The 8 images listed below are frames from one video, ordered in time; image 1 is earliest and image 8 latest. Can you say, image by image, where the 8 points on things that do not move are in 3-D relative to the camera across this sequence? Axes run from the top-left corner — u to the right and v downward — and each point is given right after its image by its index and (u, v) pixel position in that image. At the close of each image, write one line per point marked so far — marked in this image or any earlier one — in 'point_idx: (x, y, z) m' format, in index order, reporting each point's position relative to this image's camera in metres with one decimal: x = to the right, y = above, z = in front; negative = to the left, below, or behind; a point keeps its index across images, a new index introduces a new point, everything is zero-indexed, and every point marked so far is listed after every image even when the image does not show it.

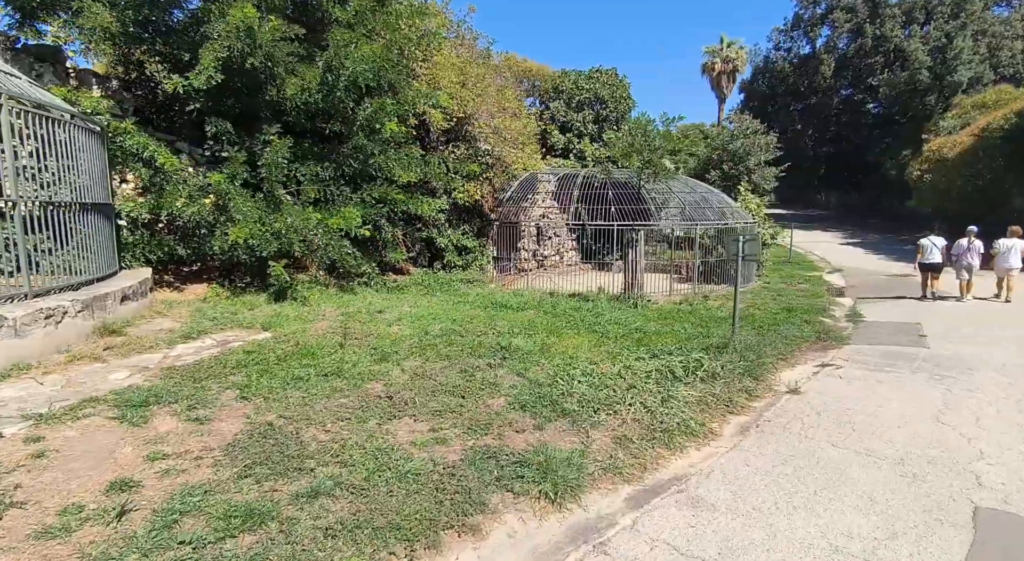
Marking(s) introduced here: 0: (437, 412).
0: (-0.6, -1.0, +4.4) m
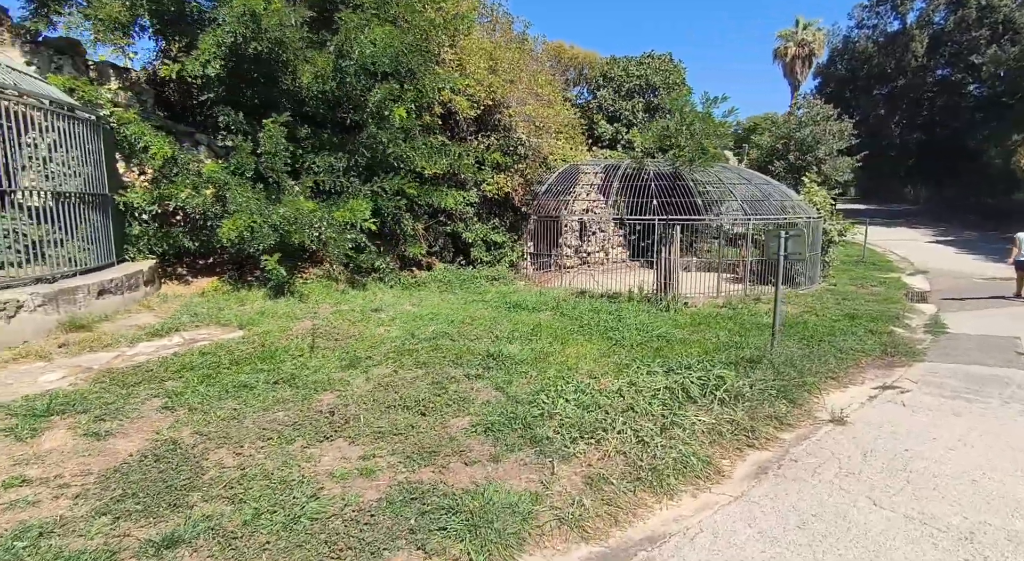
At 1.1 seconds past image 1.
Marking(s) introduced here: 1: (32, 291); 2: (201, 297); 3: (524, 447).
0: (-0.8, -1.0, +3.7) m
1: (-5.0, -0.1, +6.0) m
2: (-4.1, -0.4, +7.4) m
3: (+0.1, -1.0, +3.6) m
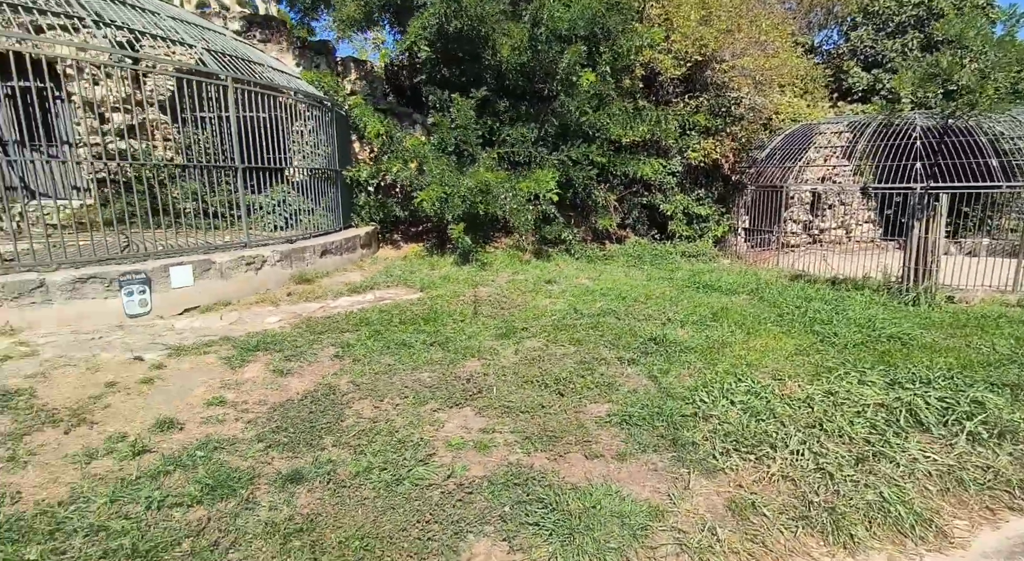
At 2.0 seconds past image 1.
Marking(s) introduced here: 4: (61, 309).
0: (0.0, -0.8, +3.5) m
1: (-3.0, +0.4, +7.2) m
2: (-1.6, +0.1, +8.1) m
3: (+0.8, -0.9, +3.0) m
4: (-4.3, -0.3, +5.6) m
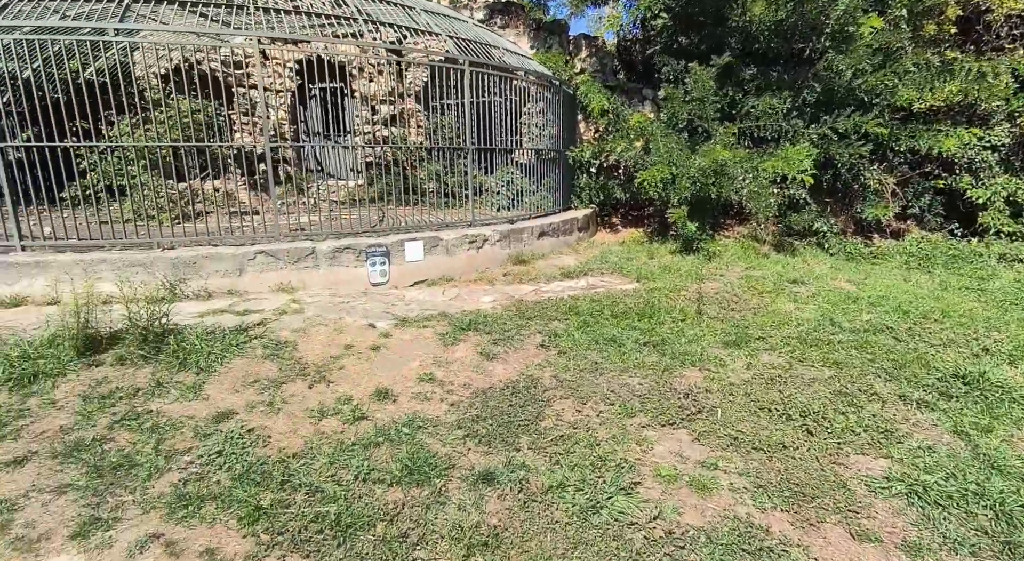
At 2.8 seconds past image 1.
0: (+1.1, -0.8, +2.8) m
1: (-0.2, +0.6, +7.2) m
2: (+1.4, +0.3, +7.6) m
3: (+1.7, -1.0, +2.1) m
4: (-2.1, +0.1, +6.3) m
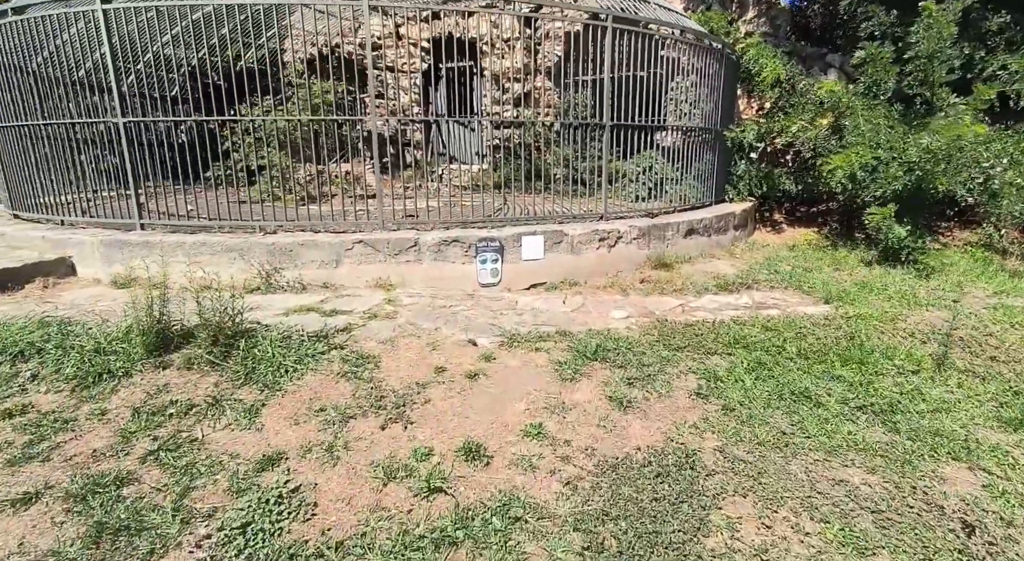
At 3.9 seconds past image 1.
0: (+1.5, -1.0, +1.3) m
1: (+1.2, +0.6, +5.9) m
2: (+2.8, +0.1, +5.9) m
3: (+1.9, -1.2, +0.5) m
4: (-0.8, +0.1, +5.4) m
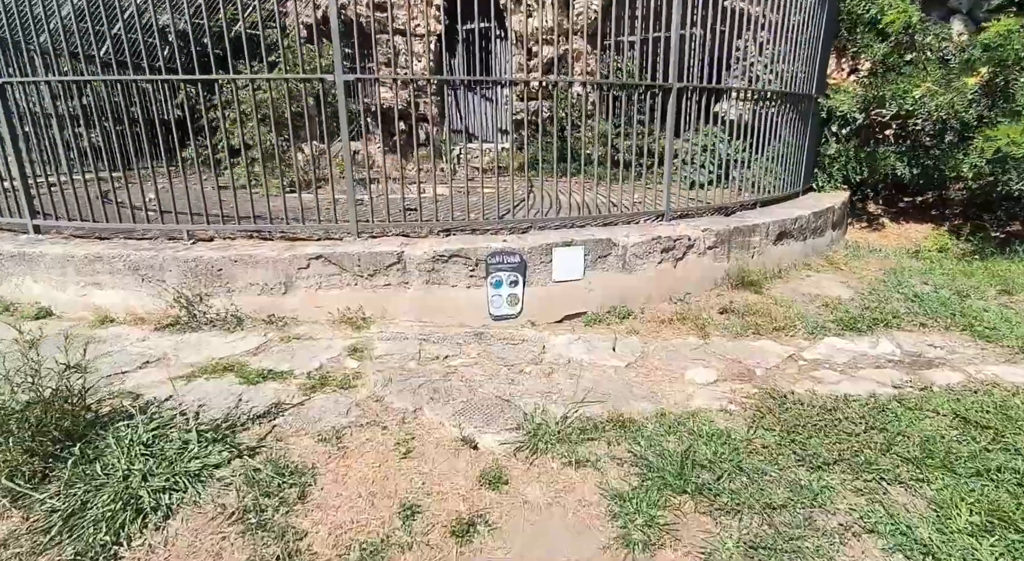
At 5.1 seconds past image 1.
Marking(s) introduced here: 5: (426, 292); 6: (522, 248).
0: (+1.5, -1.3, -0.4) m
1: (+1.4, +0.4, +4.2) m
2: (+3.0, -0.1, +4.2) m
3: (+1.8, -1.6, -1.2) m
4: (-0.6, -0.1, +3.7) m
5: (-0.6, -0.1, +3.7) m
6: (+0.1, +0.2, +3.8) m
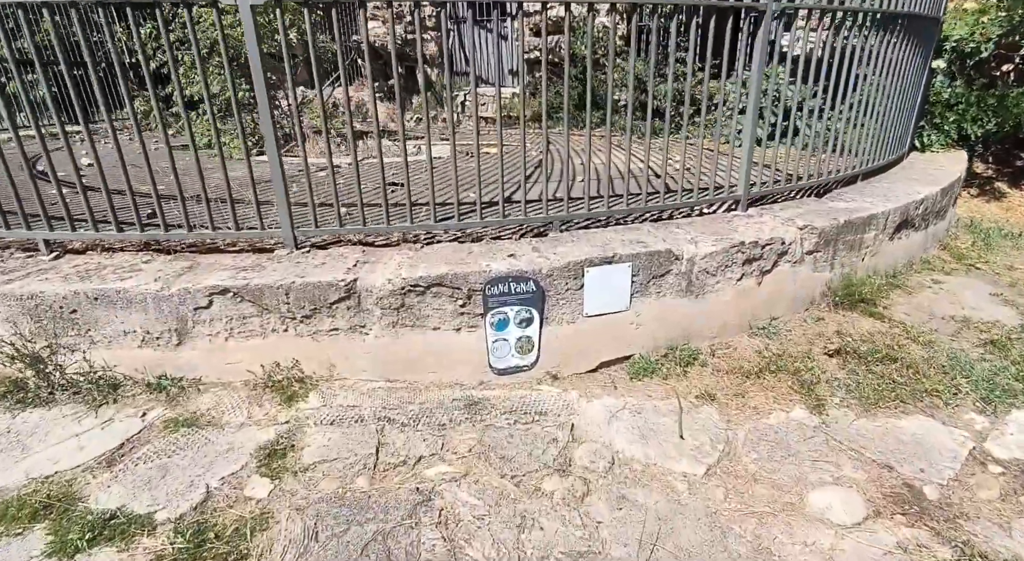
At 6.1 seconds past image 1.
0: (+1.4, -1.9, -1.5) m
1: (+1.4, +0.3, +2.8) m
2: (+3.1, -0.2, +2.8) m
3: (+1.8, -2.2, -2.3) m
4: (-0.6, -0.3, +2.5) m
5: (-0.5, -0.3, +2.5) m
6: (+0.1, 0.0, +2.4) m
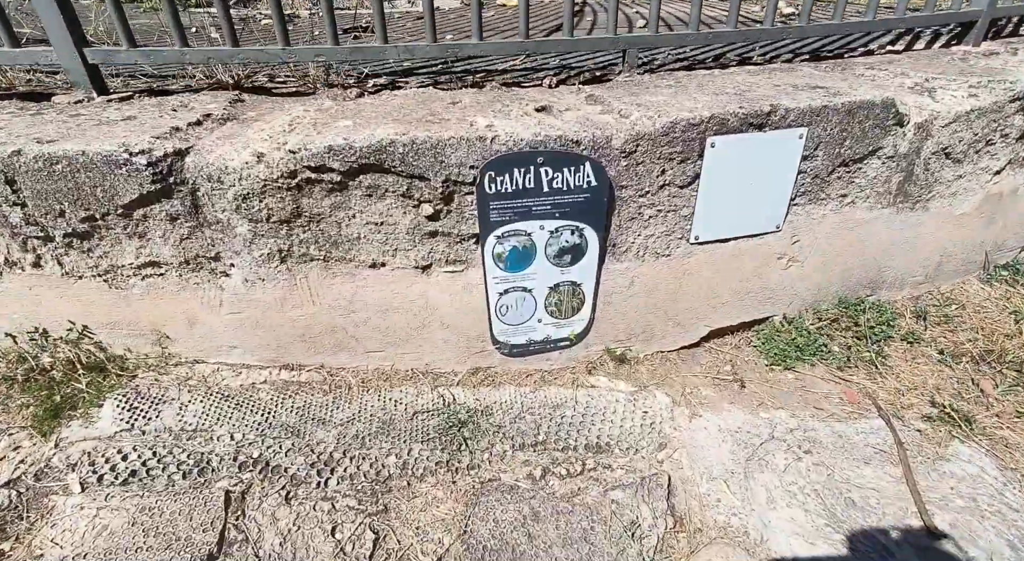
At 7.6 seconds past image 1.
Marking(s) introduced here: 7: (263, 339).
0: (+1.3, -2.3, -2.6) m
1: (+1.5, +0.5, +1.3) m
2: (+3.1, +0.1, +1.3) m
3: (+1.6, -2.8, -3.4) m
4: (-0.5, 0.0, +1.2) m
5: (-0.5, 0.0, +1.2) m
6: (+0.2, +0.3, +1.1) m
7: (-0.5, -0.1, +1.2) m
